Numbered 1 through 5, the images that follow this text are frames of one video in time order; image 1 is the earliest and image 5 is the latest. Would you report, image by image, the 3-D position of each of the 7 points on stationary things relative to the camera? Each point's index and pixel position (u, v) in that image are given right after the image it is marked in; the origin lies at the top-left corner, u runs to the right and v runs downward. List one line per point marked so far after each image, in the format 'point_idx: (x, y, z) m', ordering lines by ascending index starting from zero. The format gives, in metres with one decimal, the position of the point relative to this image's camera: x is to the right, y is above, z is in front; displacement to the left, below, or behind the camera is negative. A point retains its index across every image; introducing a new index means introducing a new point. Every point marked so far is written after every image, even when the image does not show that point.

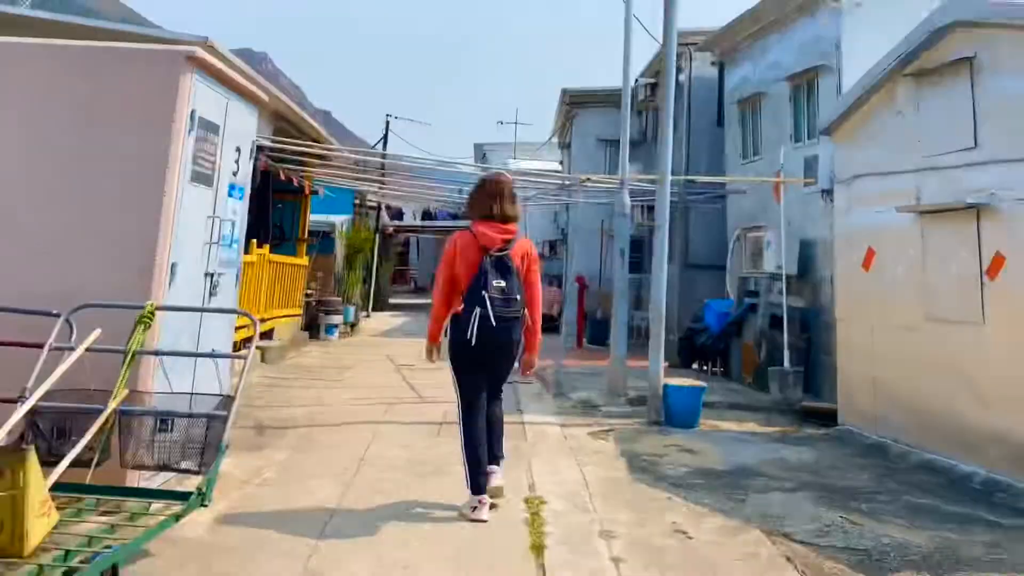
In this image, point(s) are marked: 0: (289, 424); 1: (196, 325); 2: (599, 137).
0: (-1.2, -0.7, +5.4) m
1: (-1.2, -0.1, +3.8) m
2: (+1.3, +2.3, +15.0) m
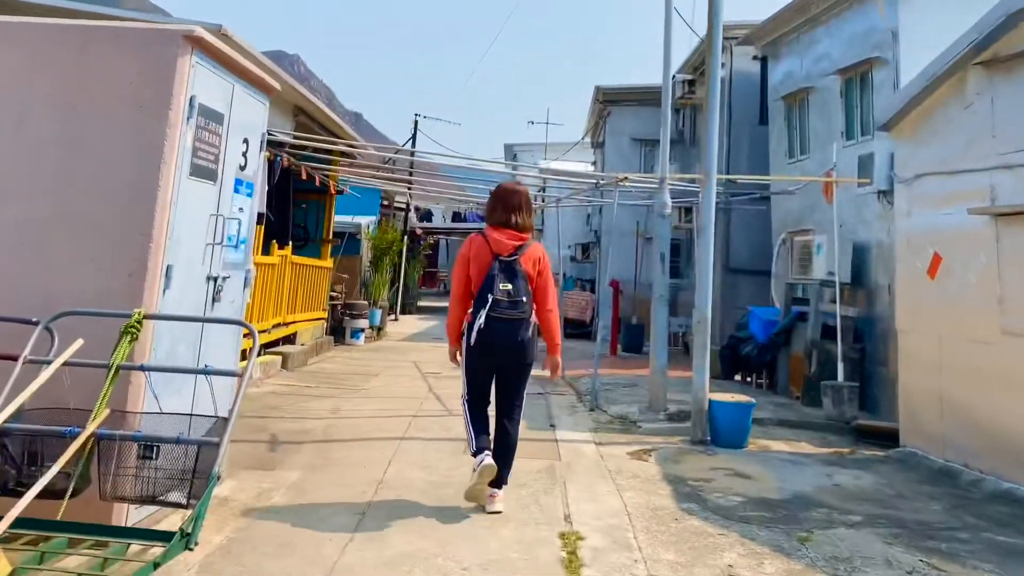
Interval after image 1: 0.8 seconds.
0: (-1.0, -0.7, +5.0) m
1: (-1.1, -0.2, +3.5) m
2: (+1.8, +2.2, +14.6) m
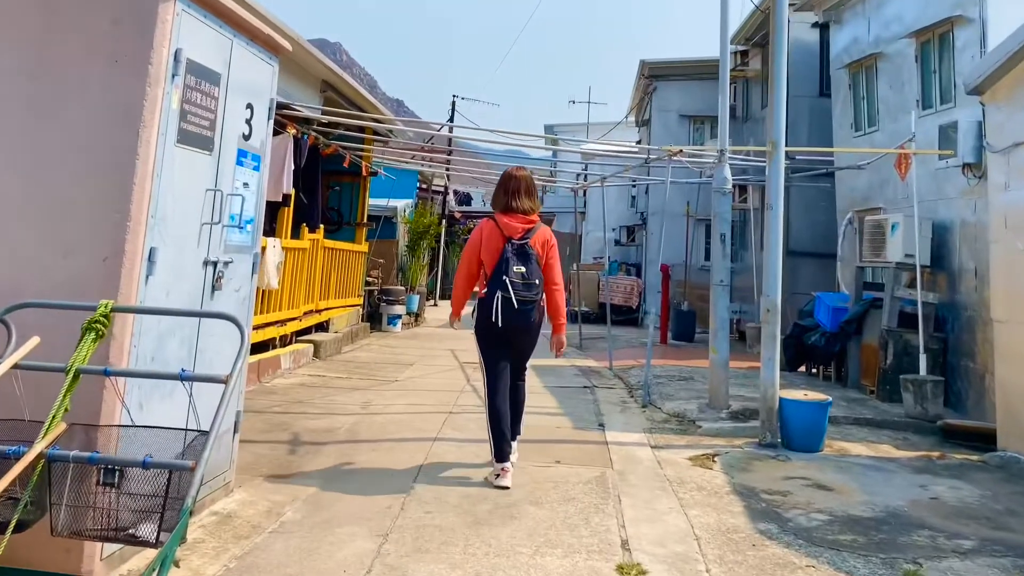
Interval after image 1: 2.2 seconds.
0: (-0.8, -0.7, +4.6) m
1: (-1.0, -0.1, +3.0) m
2: (+2.4, +2.5, +13.9) m
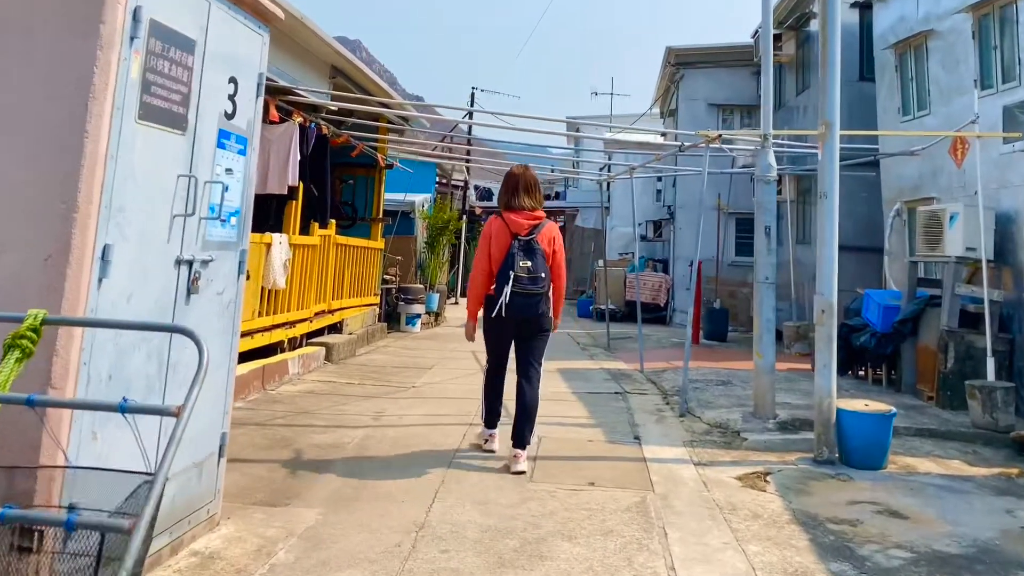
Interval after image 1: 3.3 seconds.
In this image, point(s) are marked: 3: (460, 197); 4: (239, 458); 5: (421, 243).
0: (-0.7, -0.7, +4.1) m
1: (-0.9, -0.1, +2.5) m
2: (+2.6, +2.5, +13.4) m
3: (-0.8, +1.5, +16.1) m
4: (-1.1, -0.7, +3.9) m
5: (-1.1, +0.5, +12.1) m
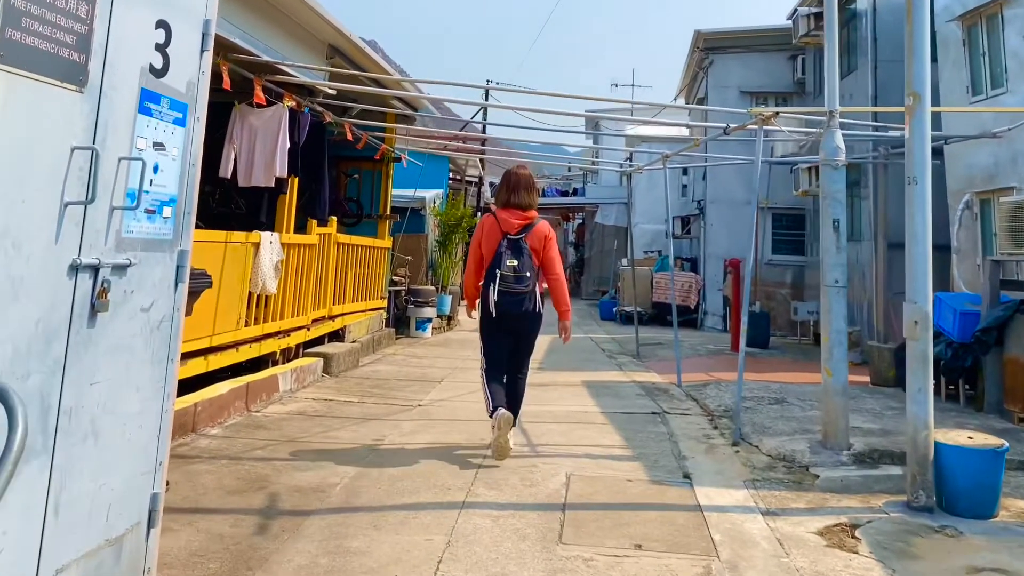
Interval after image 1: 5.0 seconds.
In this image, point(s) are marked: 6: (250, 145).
0: (-0.6, -0.7, +3.4) m
1: (-0.8, -0.2, +1.8) m
2: (+2.9, +2.5, +12.6) m
3: (-0.6, +1.4, +15.3) m
4: (-1.0, -0.7, +3.2) m
5: (-0.9, +0.5, +11.3) m
6: (-1.4, +0.8, +5.3) m
